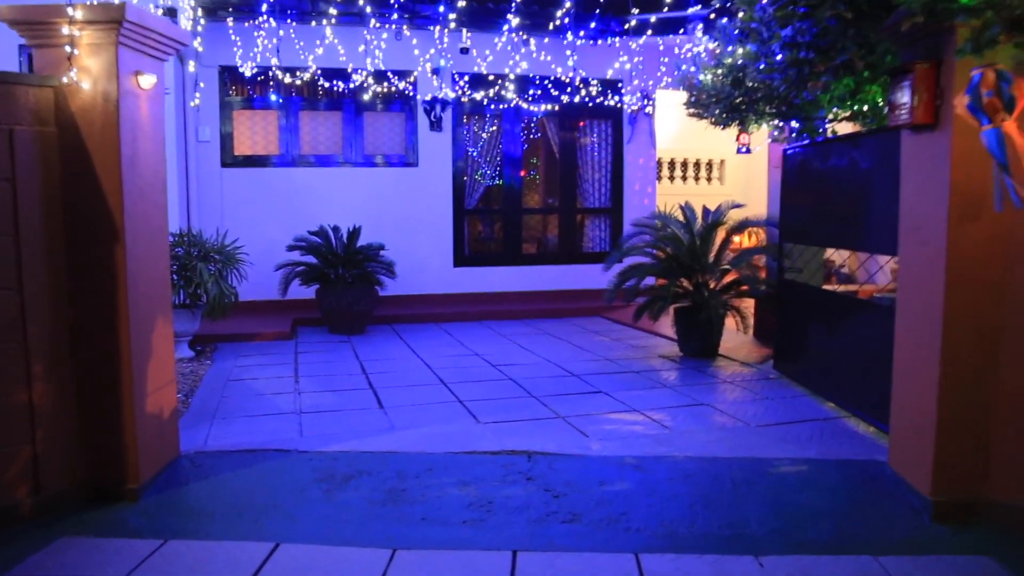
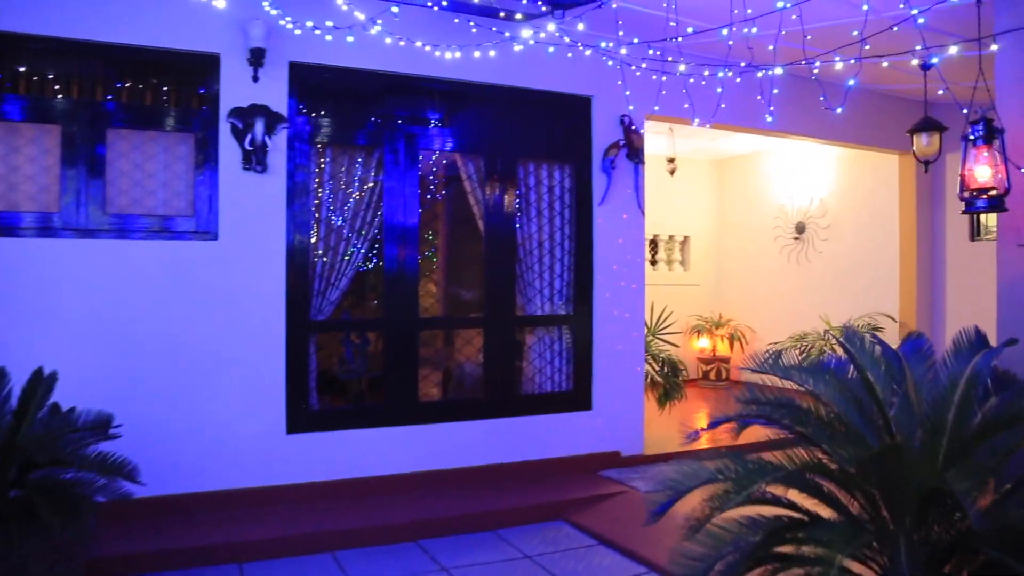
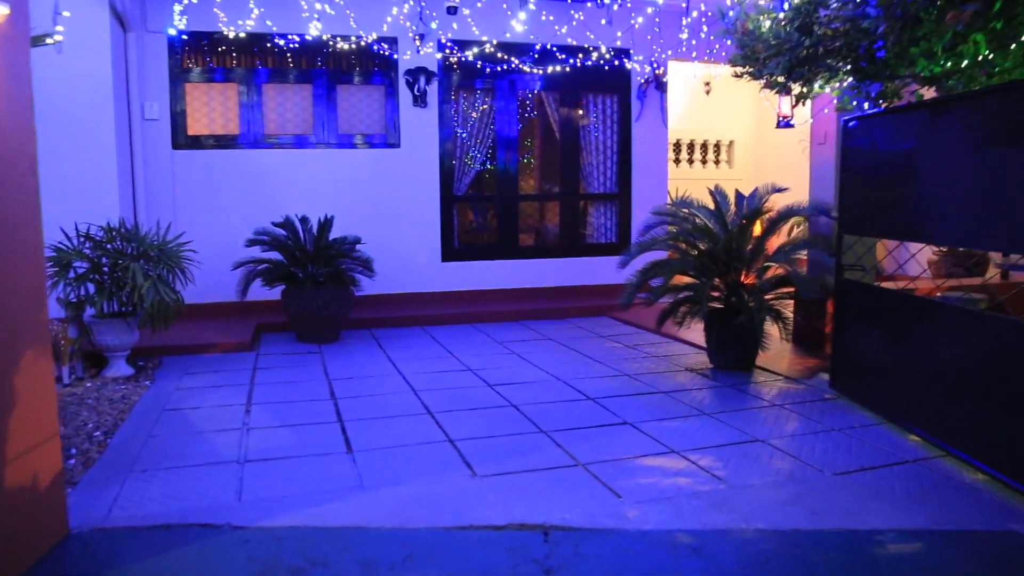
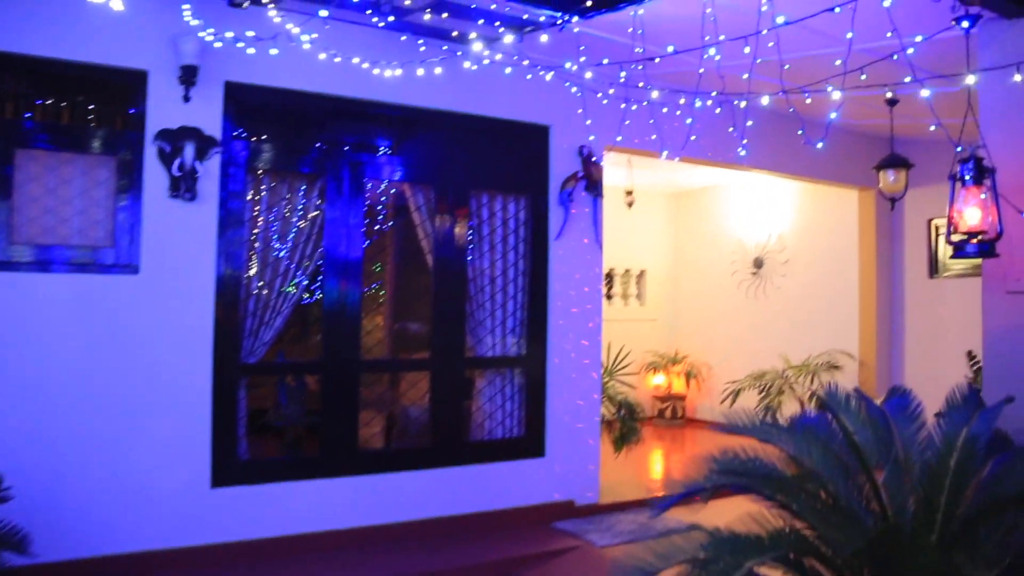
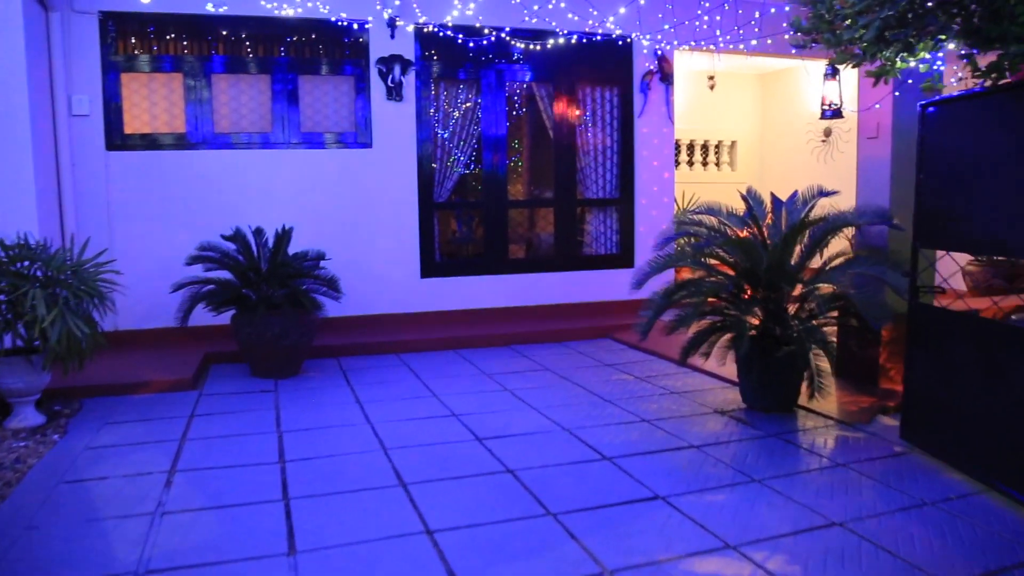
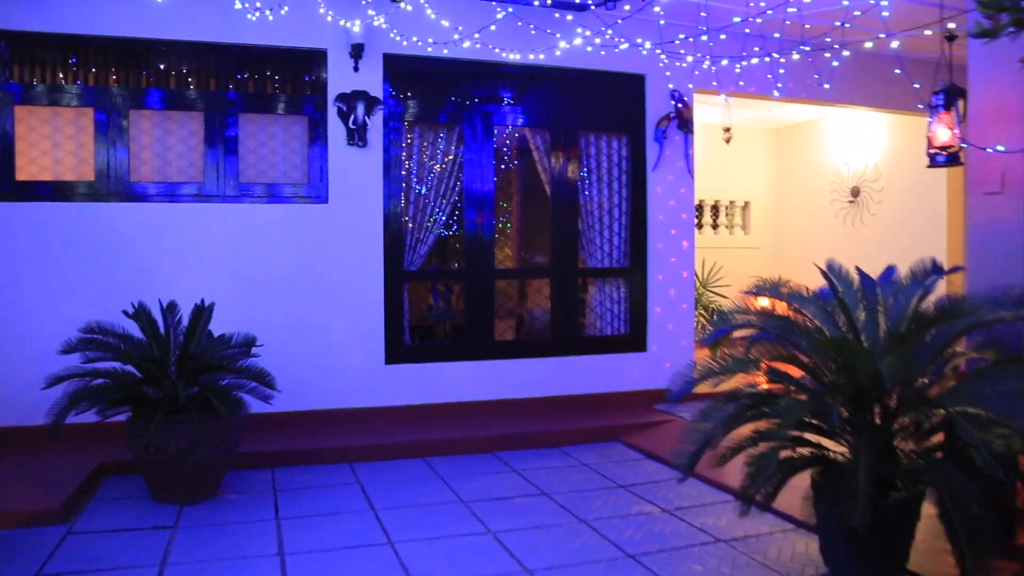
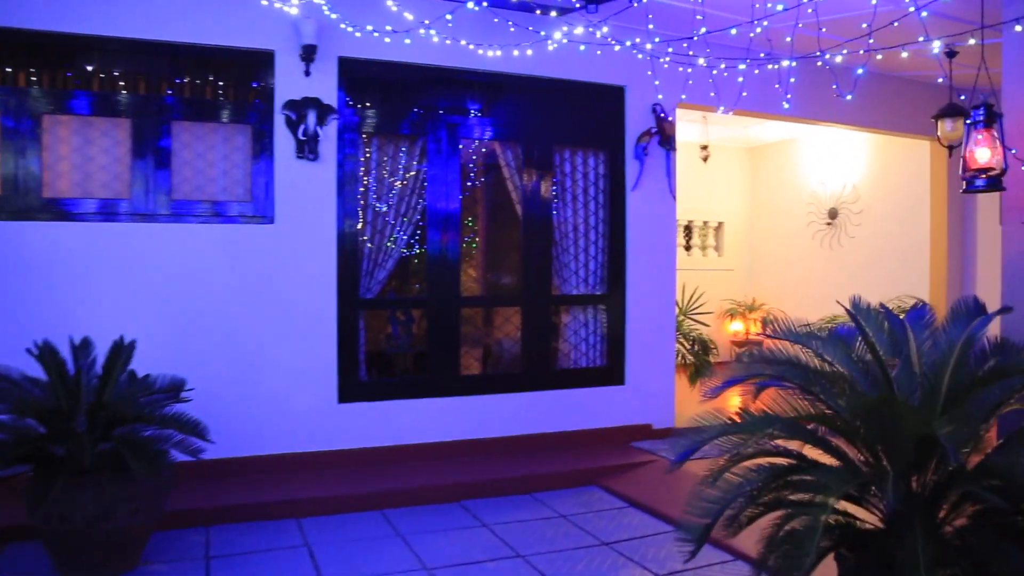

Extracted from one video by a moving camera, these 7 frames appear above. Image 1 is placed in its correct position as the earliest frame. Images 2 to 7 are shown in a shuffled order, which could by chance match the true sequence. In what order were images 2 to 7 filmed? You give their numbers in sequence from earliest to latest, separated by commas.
3, 5, 6, 7, 2, 4
